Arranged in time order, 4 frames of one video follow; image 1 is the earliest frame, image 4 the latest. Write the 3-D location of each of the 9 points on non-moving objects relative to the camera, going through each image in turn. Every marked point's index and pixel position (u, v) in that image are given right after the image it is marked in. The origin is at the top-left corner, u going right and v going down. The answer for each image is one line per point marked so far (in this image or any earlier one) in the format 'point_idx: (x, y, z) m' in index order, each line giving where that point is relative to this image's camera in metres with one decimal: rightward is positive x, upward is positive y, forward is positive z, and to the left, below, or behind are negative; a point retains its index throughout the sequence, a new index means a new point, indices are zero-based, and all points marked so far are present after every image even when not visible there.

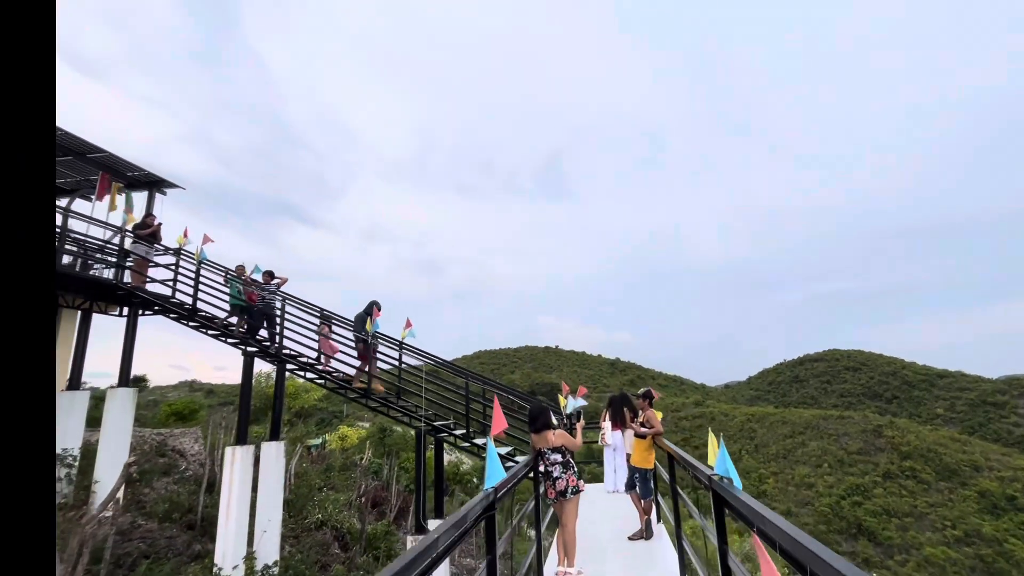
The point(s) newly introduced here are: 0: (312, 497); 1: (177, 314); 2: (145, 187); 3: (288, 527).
0: (-4.3, -4.6, +11.4) m
1: (-5.2, -0.4, +7.9) m
2: (-9.1, +2.5, +12.9) m
3: (-4.5, -4.8, +10.3) m
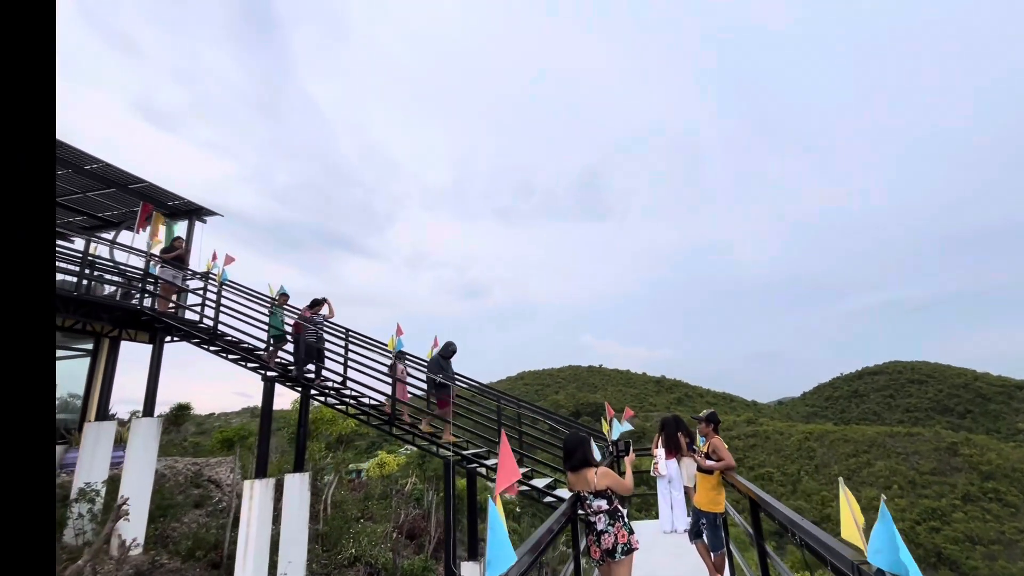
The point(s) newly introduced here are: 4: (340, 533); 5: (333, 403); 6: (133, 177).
0: (-3.4, -5.1, +10.8) m
1: (-4.7, -0.8, +7.6) m
2: (-8.3, +1.8, +13.0) m
3: (-3.7, -5.2, +9.7) m
4: (-3.5, -5.0, +10.4) m
5: (-2.6, -1.7, +7.6) m
6: (-8.4, +2.4, +11.3) m
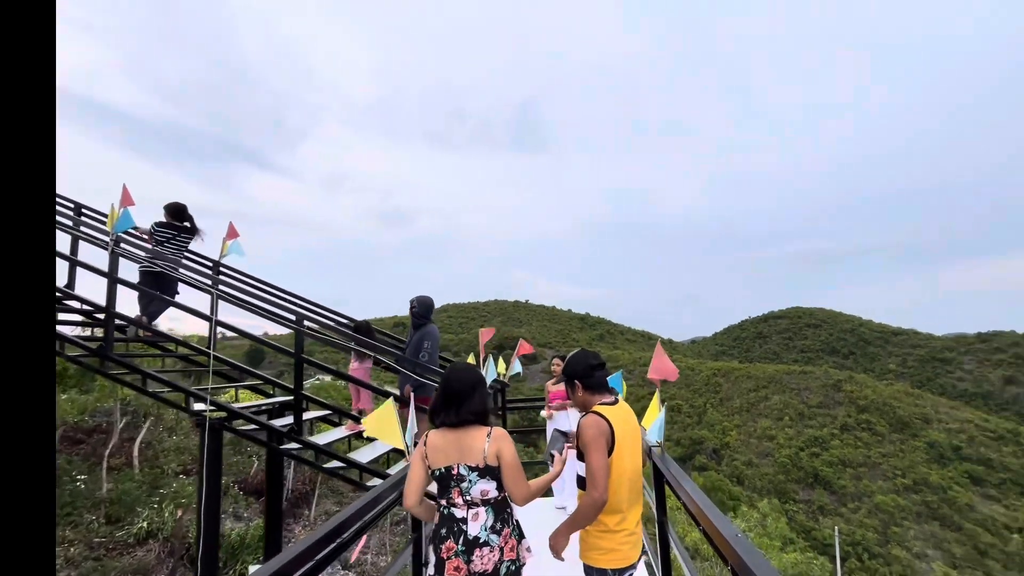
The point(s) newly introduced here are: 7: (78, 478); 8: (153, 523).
0: (-5.6, -3.2, +8.2) m
1: (-6.3, +0.7, +4.3) m
2: (-10.4, +4.0, +8.8) m
3: (-5.8, -3.5, +7.1) m
4: (-5.7, -3.2, +7.8) m
5: (-4.3, -0.3, +4.7) m
6: (-10.3, +4.5, +7.1) m
7: (-6.5, -2.8, +7.7) m
8: (-5.2, -3.4, +7.5) m
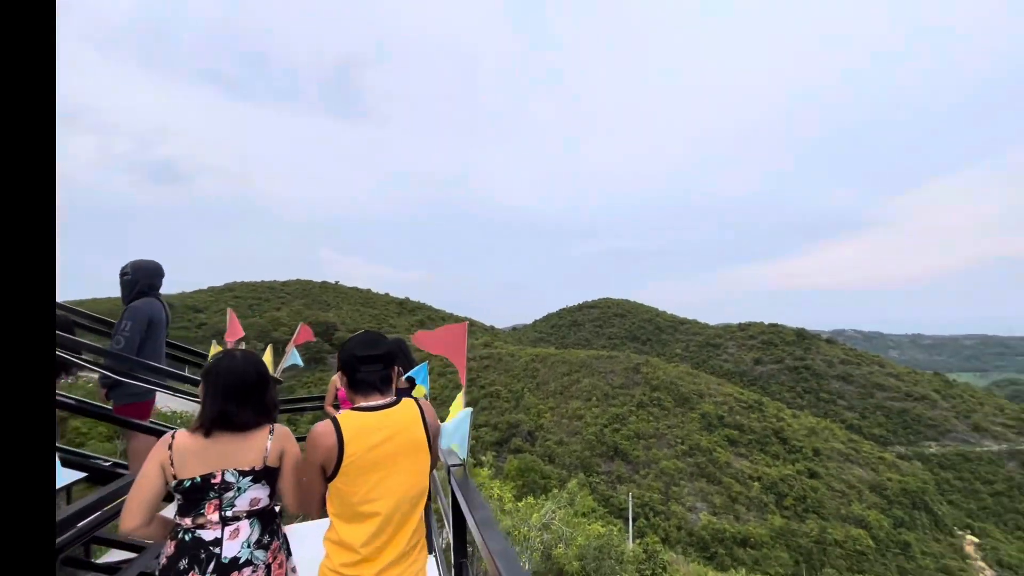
0: (-9.1, -2.4, +3.4) m
1: (-8.4, +1.4, -0.5) m
2: (-13.6, +5.0, +2.4) m
3: (-8.9, -2.7, +2.3) m
4: (-9.0, -2.4, +3.0) m
5: (-6.6, +0.3, +0.4) m
6: (-12.9, +5.3, +0.8) m
7: (-9.8, -2.1, +2.6) m
8: (-8.5, -2.7, +2.9) m
